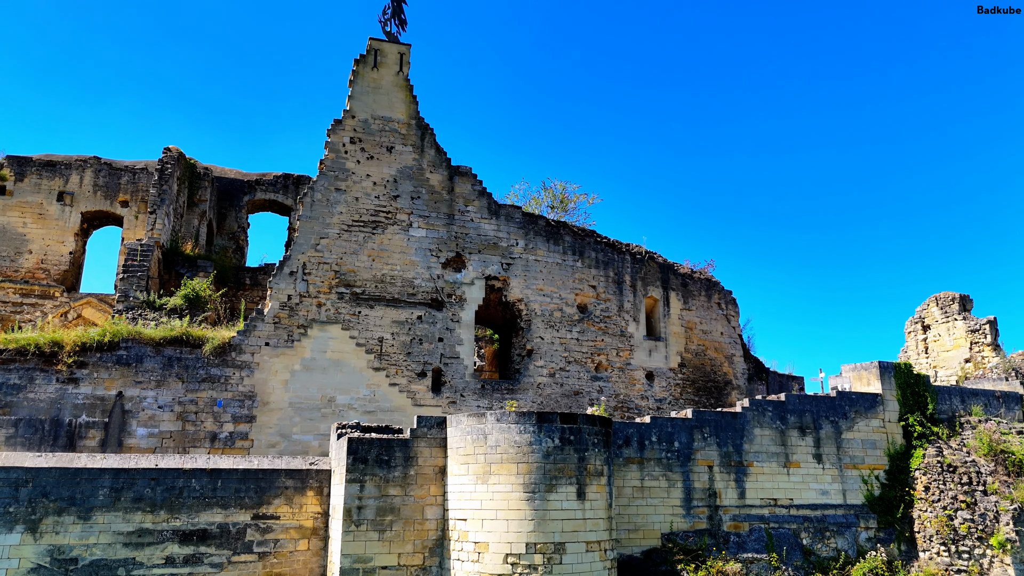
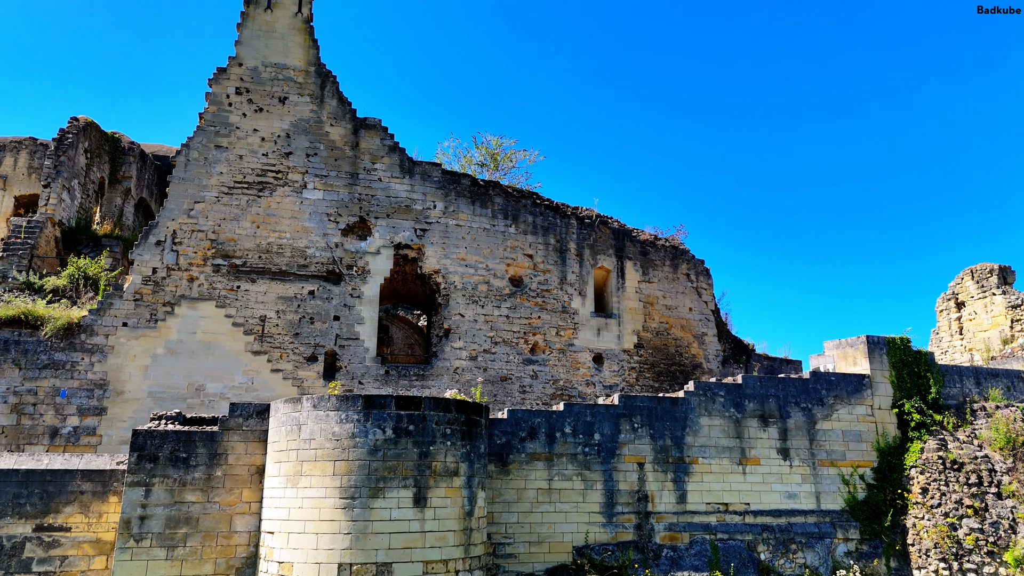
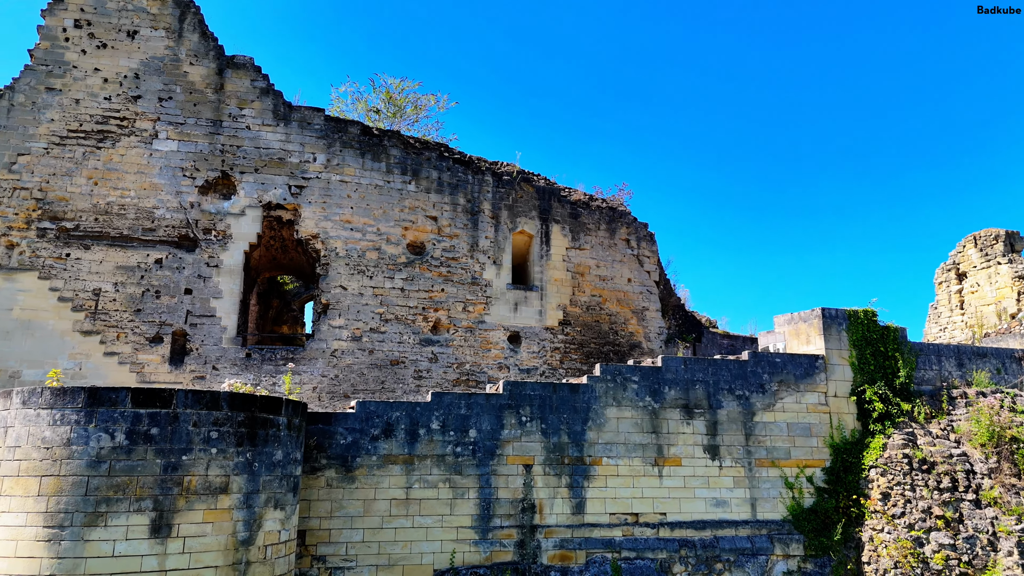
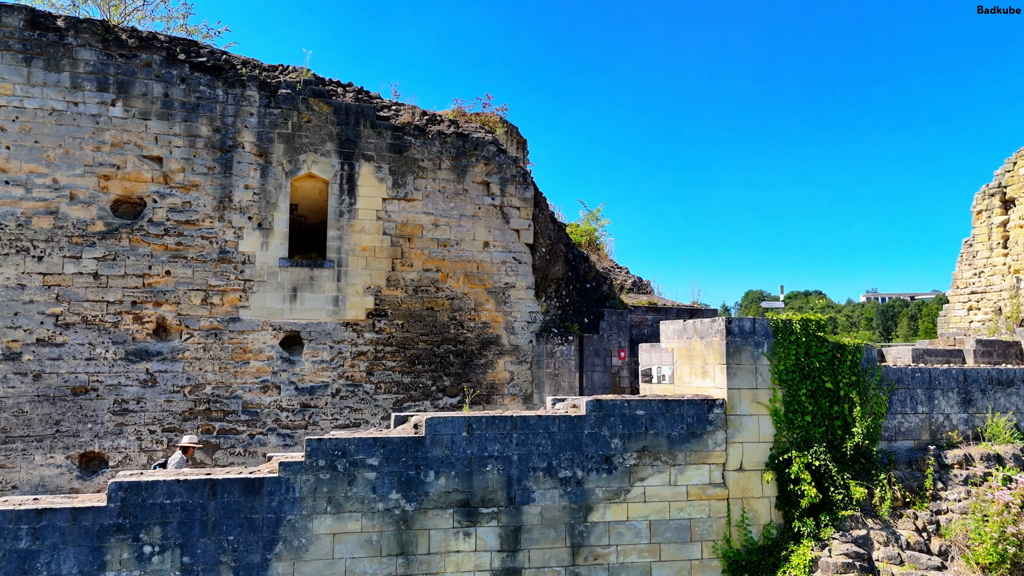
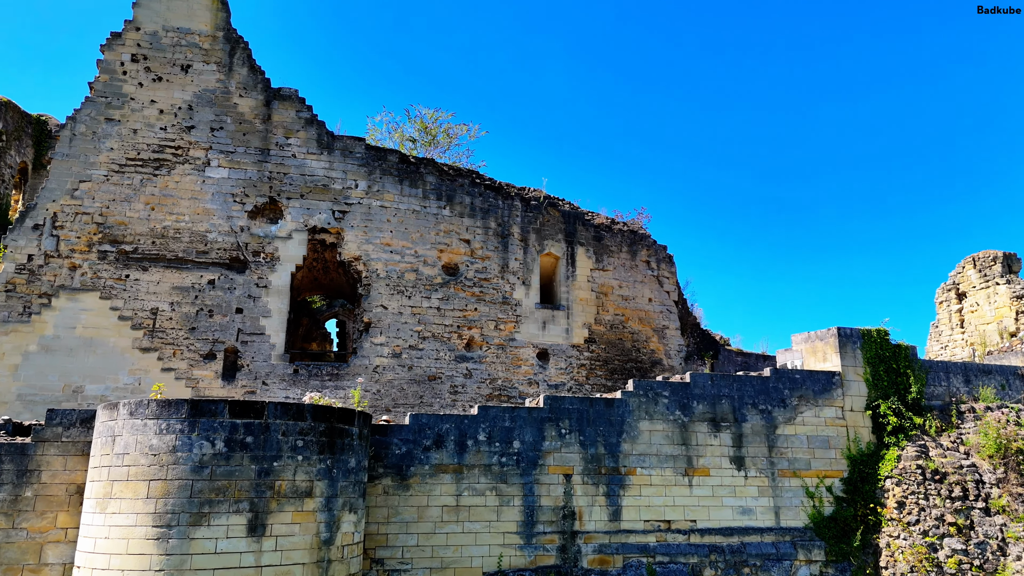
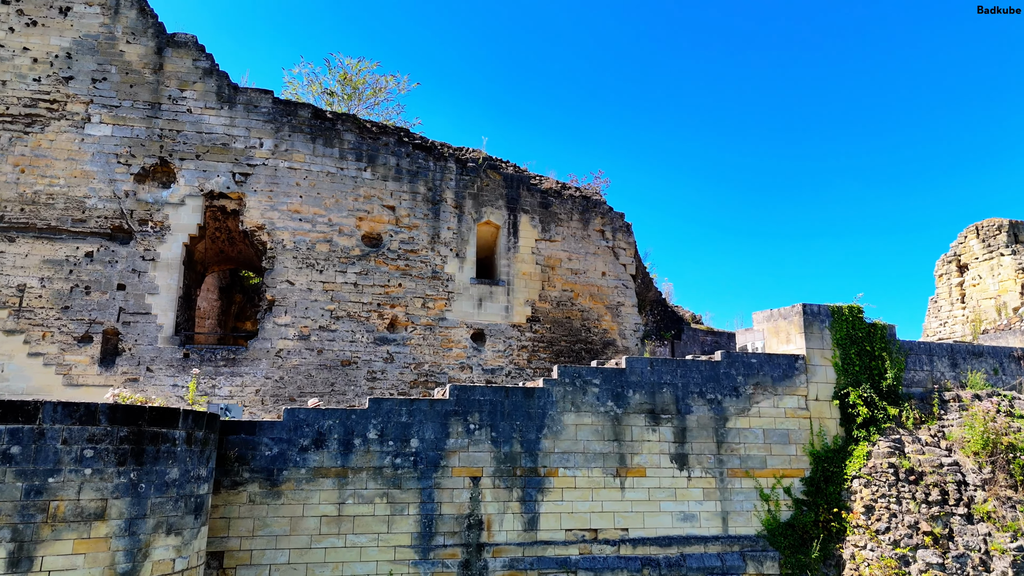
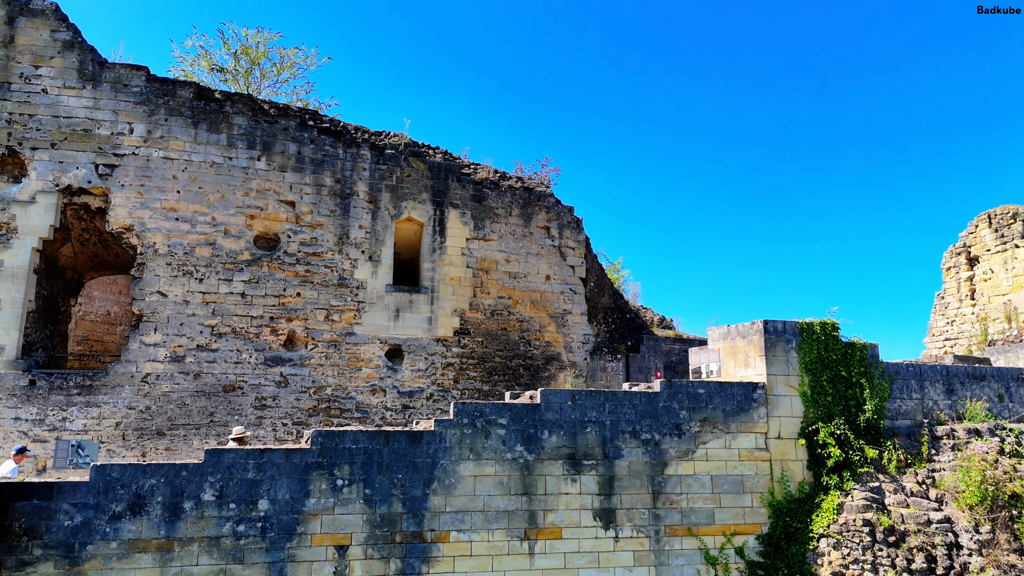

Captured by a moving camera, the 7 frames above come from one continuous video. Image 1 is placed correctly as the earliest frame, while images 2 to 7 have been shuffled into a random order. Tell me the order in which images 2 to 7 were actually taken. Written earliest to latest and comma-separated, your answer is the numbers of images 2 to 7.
2, 5, 3, 6, 7, 4
